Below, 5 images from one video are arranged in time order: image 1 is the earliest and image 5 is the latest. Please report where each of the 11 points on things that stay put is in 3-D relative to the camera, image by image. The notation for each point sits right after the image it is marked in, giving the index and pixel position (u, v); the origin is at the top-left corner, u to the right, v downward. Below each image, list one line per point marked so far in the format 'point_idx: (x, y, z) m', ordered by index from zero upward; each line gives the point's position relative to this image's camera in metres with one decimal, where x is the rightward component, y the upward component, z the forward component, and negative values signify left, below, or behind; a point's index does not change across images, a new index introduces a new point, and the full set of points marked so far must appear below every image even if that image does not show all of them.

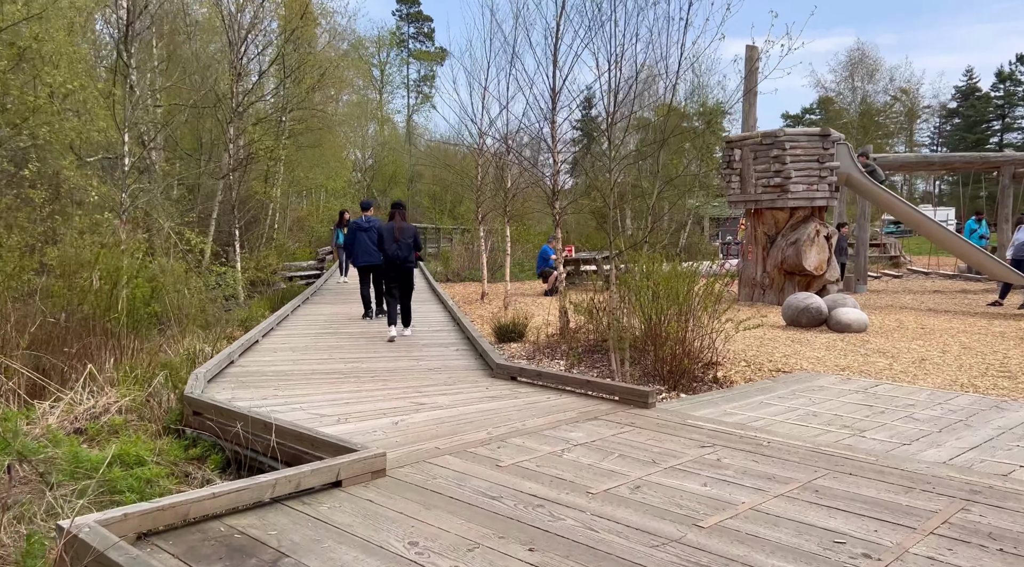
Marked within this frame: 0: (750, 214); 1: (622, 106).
0: (+4.0, +1.2, +13.4) m
1: (+1.2, +1.8, +8.3) m
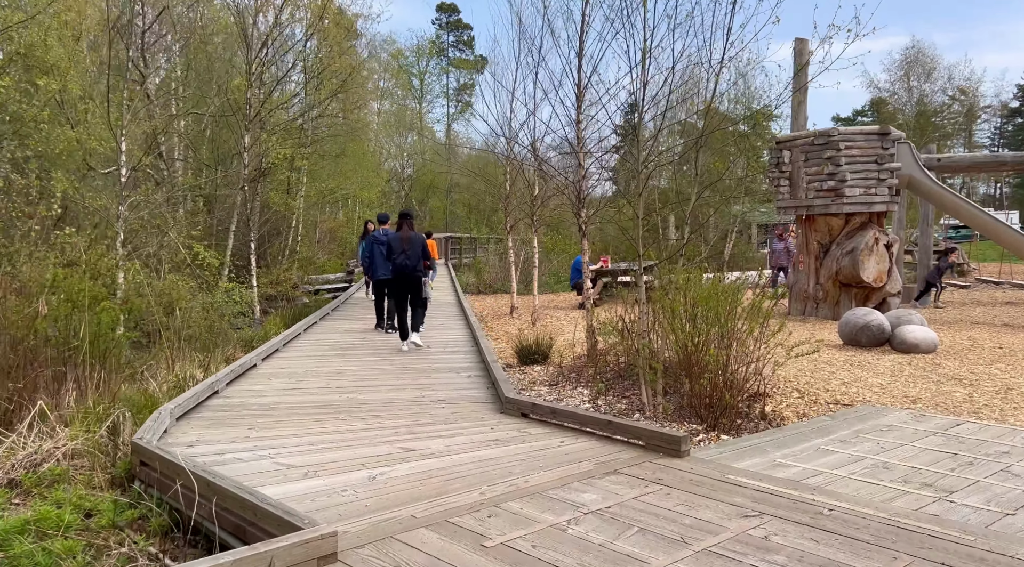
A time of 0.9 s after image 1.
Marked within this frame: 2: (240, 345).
0: (+4.4, +1.0, +12.3) m
1: (+1.3, +1.6, +7.4) m
2: (-3.4, -0.8, +10.0) m
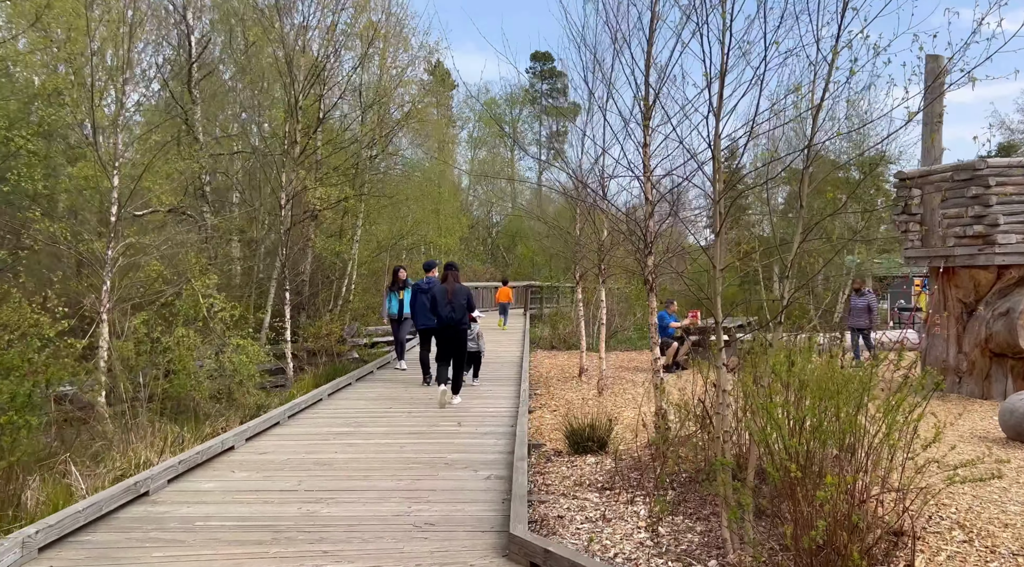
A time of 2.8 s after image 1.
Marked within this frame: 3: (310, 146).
0: (+5.2, +0.1, +10.0) m
1: (+1.6, +1.1, +5.5) m
2: (-2.8, -1.4, +8.5) m
3: (-3.2, +2.2, +12.7) m
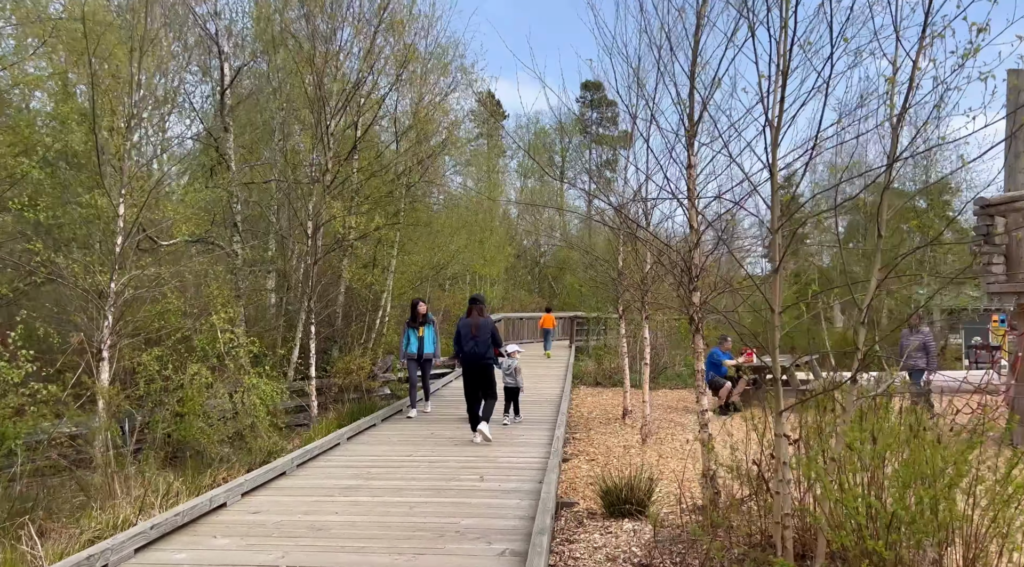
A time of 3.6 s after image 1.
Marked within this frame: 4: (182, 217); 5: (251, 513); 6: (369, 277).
0: (+5.6, -0.3, +8.9) m
1: (+1.7, +0.9, +4.7) m
2: (-2.5, -1.7, +7.8) m
3: (-2.6, +1.7, +12.2) m
4: (-4.4, +0.9, +10.7) m
5: (-1.8, -1.6, +5.5) m
6: (-2.4, +0.1, +13.2) m
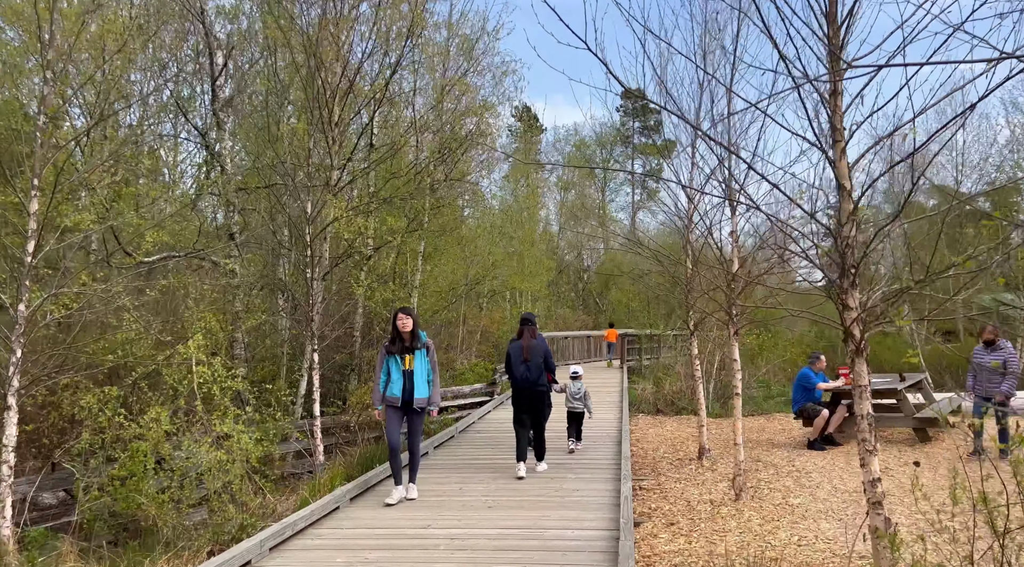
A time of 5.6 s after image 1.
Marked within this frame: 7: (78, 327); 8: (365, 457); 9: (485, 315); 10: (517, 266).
0: (+6.0, -0.2, +6.5) m
1: (+1.9, +0.9, +2.6) m
2: (-2.1, -1.8, +5.9) m
3: (-2.0, +1.4, +10.3) m
4: (-3.9, +0.6, +8.9) m
5: (-1.5, -1.6, +3.5) m
6: (-1.7, -0.1, +11.3) m
7: (-3.9, -0.4, +7.4) m
8: (-1.7, -1.9, +8.9) m
9: (-0.7, -0.7, +18.4) m
10: (+0.2, +0.4, +18.8) m
